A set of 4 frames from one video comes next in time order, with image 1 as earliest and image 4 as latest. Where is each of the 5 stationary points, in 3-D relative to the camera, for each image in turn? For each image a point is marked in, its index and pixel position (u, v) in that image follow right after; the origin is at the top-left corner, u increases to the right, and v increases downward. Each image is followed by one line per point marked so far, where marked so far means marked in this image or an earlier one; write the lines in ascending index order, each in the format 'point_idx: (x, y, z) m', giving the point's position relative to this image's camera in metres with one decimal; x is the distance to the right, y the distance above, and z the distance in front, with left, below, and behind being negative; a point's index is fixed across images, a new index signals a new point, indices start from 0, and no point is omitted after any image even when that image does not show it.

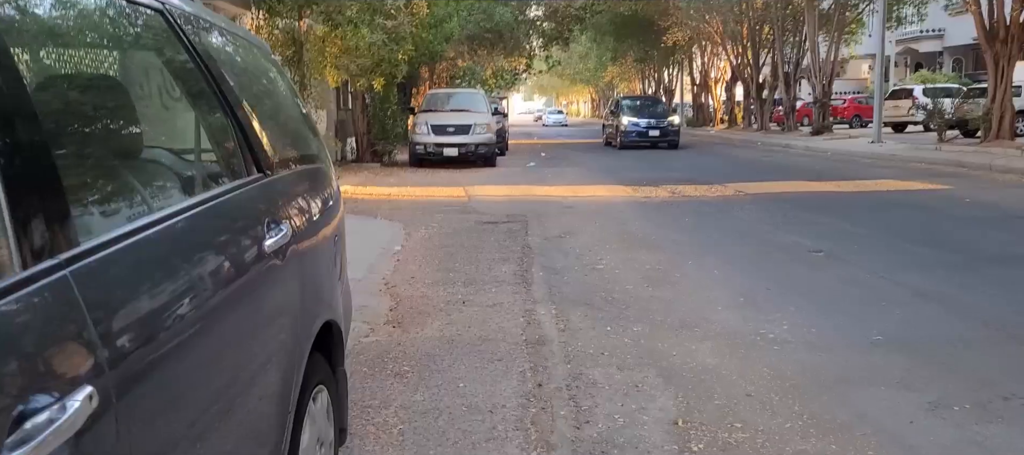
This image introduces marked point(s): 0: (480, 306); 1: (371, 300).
0: (-0.2, -0.6, +7.7) m
1: (-1.0, -0.5, +7.9) m
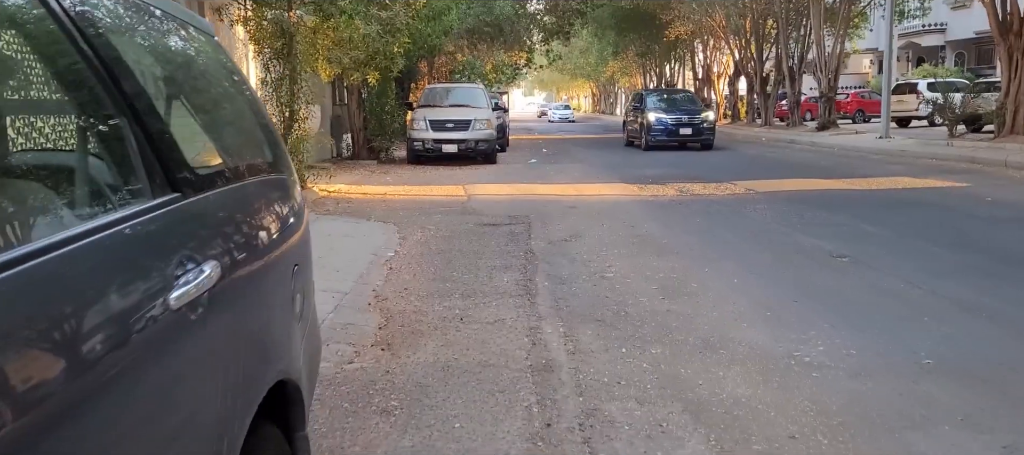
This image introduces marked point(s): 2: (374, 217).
0: (-0.2, -0.6, +7.0) m
1: (-1.0, -0.6, +7.2) m
2: (-1.7, +0.1, +13.6) m
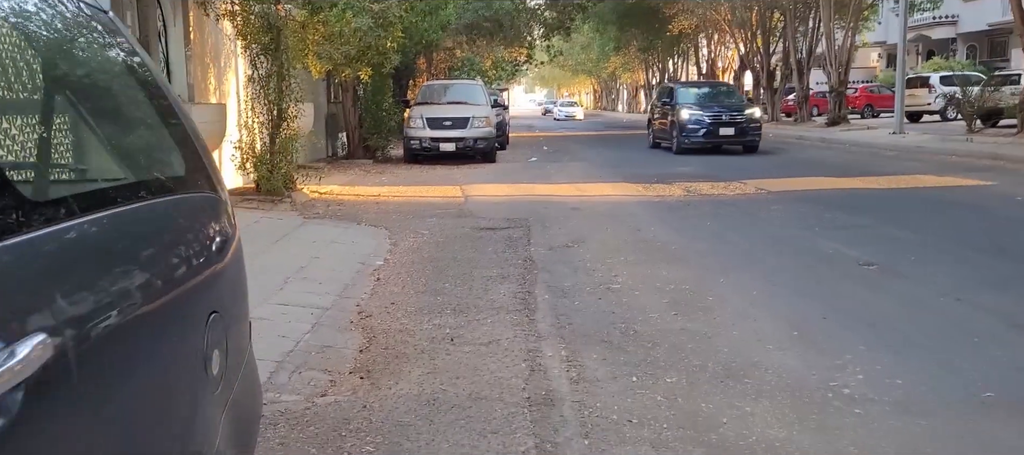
0: (-0.2, -0.7, +6.2) m
1: (-1.0, -0.7, +6.4) m
2: (-1.8, +0.1, +12.9) m
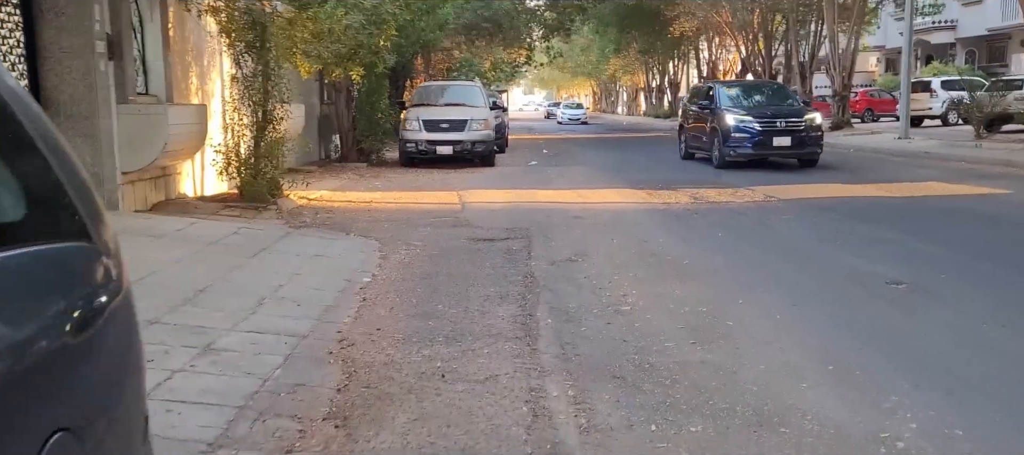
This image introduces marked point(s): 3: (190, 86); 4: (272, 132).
0: (-0.2, -0.8, +5.5) m
1: (-1.0, -0.8, +5.7) m
2: (-1.8, 0.0, +12.1) m
3: (-4.3, +1.9, +14.3) m
4: (-3.1, +1.2, +14.0) m
